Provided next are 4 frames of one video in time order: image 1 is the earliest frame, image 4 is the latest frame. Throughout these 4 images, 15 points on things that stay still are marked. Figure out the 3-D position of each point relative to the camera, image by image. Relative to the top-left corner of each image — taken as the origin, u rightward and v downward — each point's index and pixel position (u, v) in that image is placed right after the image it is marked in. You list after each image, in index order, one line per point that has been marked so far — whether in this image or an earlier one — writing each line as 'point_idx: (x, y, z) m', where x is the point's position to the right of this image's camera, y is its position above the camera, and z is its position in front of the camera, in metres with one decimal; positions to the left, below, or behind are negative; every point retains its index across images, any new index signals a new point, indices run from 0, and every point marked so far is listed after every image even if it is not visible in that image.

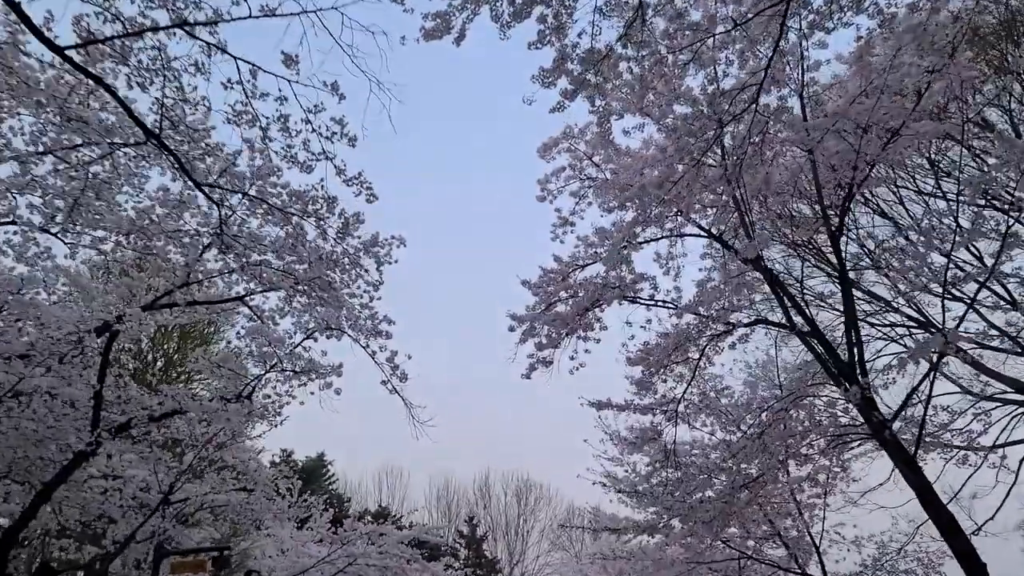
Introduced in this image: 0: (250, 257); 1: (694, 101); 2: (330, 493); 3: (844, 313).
0: (-2.0, +0.2, +6.5) m
1: (+1.1, +1.1, +5.1) m
2: (-4.2, -4.8, +19.6) m
3: (+2.1, -0.2, +5.3) m
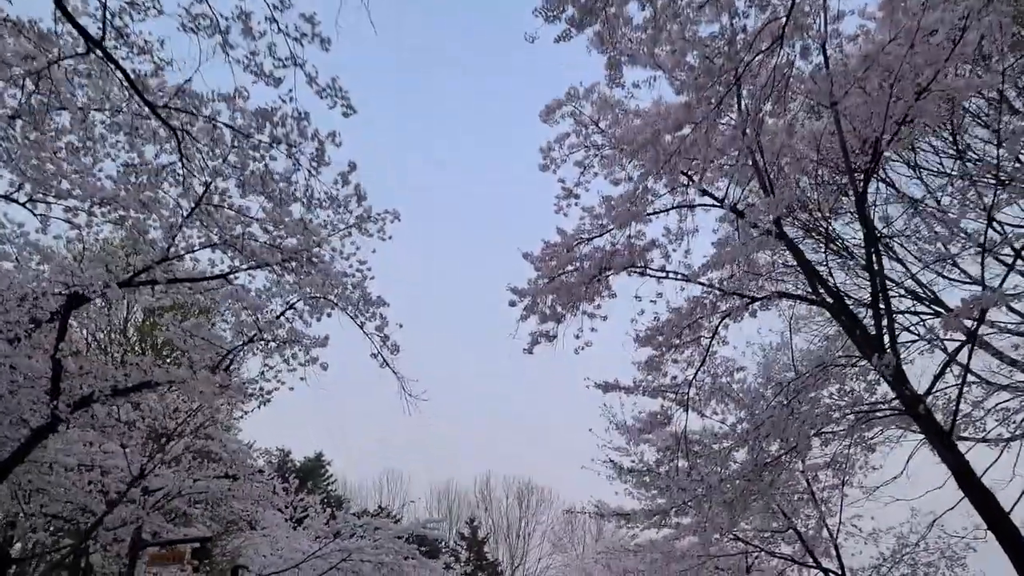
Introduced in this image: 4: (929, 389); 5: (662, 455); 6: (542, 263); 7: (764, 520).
0: (-2.0, +0.4, +6.1) m
1: (+1.1, +1.3, +4.8) m
2: (-4.2, -4.6, +19.2) m
3: (+2.1, 0.0, +4.9) m
4: (+2.3, -0.5, +4.6) m
5: (+1.4, -1.5, +7.6) m
6: (+0.2, +0.2, +5.9) m
7: (+2.3, -2.1, +7.7) m
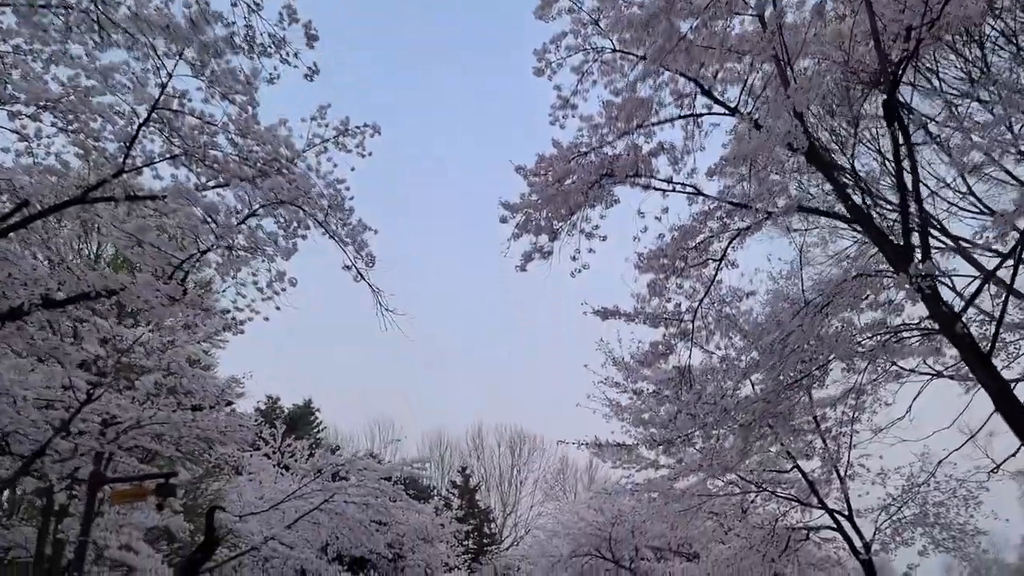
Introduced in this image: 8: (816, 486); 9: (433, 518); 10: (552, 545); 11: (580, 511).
0: (-2.1, +1.0, +5.5) m
1: (+1.1, +1.8, +4.2) m
2: (-4.4, -3.4, +18.9) m
3: (+2.0, +0.5, +4.4) m
4: (+2.2, -0.1, +4.1) m
5: (+1.3, -0.9, +7.2) m
6: (+0.2, +0.7, +5.4) m
7: (+2.2, -1.5, +7.3) m
8: (+2.7, -1.7, +7.4) m
9: (-1.1, -3.3, +12.0) m
10: (+0.6, -4.1, +13.5) m
11: (+1.1, -3.5, +13.1) m
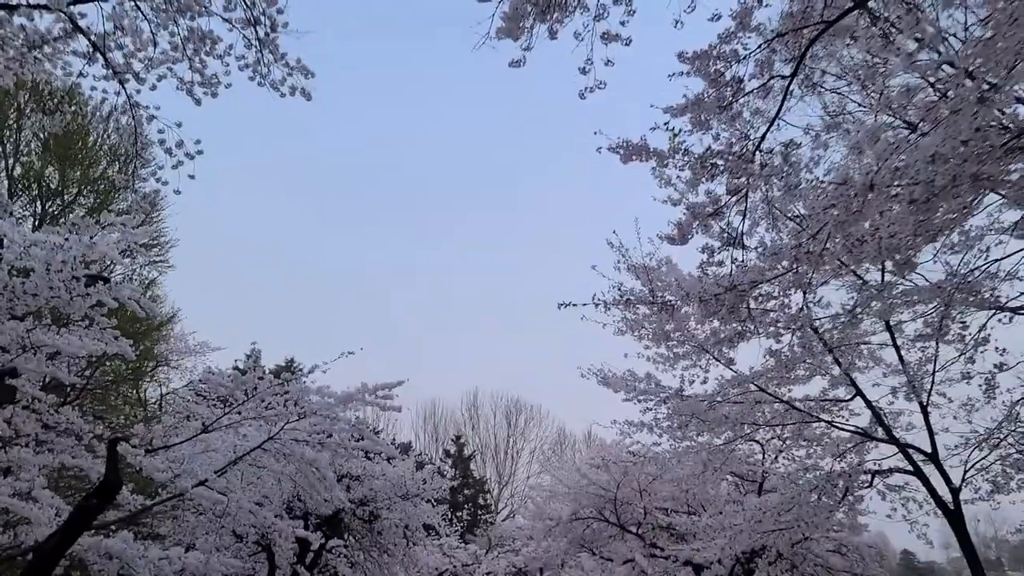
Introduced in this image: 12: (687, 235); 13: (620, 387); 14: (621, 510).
0: (-2.1, +1.8, +3.9) m
1: (+1.0, +2.5, +2.6) m
2: (-4.5, -2.2, +17.4) m
3: (+2.0, +1.3, +2.8) m
4: (+2.2, +0.7, +2.6) m
5: (+1.2, -0.1, +5.6) m
6: (+0.1, +1.5, +3.8) m
7: (+2.1, -0.7, +5.8) m
8: (+2.6, -0.9, +5.9) m
9: (-1.2, -2.3, +10.5) m
10: (+0.5, -3.1, +12.0) m
11: (+1.0, -2.5, +11.7) m
12: (+1.0, +0.3, +4.8) m
13: (+0.9, -0.8, +6.7) m
14: (+1.4, -2.9, +11.1) m
